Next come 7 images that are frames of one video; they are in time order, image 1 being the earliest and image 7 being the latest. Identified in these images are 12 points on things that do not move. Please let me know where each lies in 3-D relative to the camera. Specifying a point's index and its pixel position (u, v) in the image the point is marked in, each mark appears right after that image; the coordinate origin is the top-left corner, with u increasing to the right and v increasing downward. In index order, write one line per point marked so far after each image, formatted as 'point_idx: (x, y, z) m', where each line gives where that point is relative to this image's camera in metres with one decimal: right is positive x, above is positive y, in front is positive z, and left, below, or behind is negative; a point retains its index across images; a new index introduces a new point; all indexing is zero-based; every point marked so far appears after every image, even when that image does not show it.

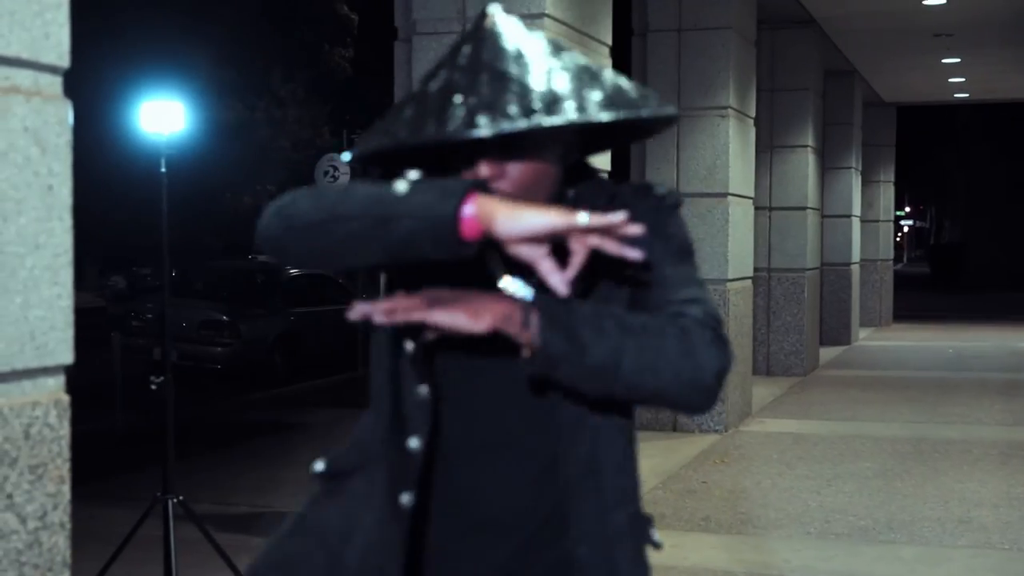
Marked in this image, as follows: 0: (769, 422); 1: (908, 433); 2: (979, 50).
0: (+1.6, -0.9, +9.0) m
1: (+2.4, -0.9, +8.5) m
2: (+4.1, +2.1, +12.4) m
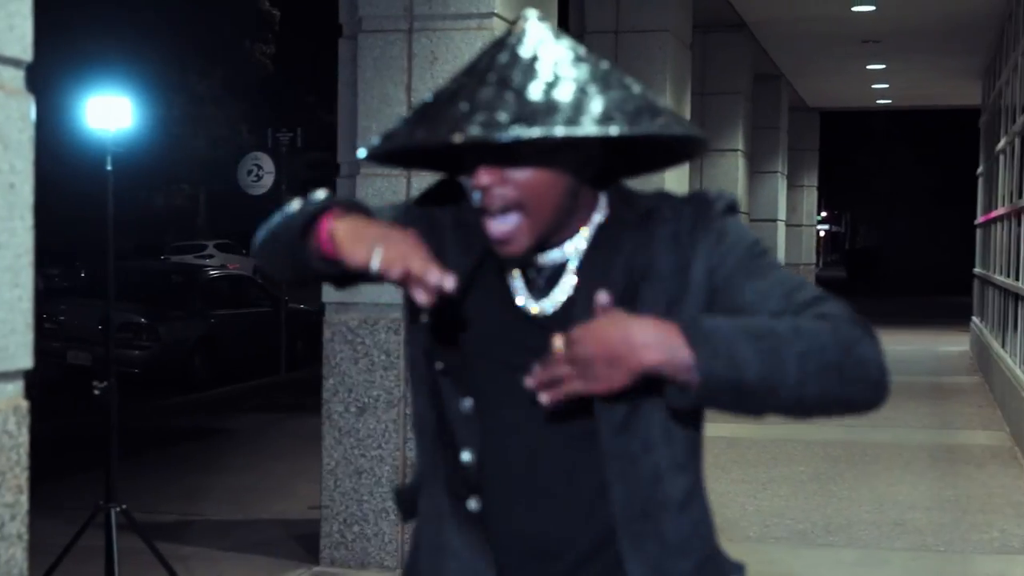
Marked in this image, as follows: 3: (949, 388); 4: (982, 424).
0: (+1.2, -0.9, +9.1) m
1: (+2.0, -0.9, +8.5) m
2: (+3.4, +2.0, +12.6) m
3: (+3.2, -0.7, +10.6) m
4: (+2.9, -0.9, +9.0) m
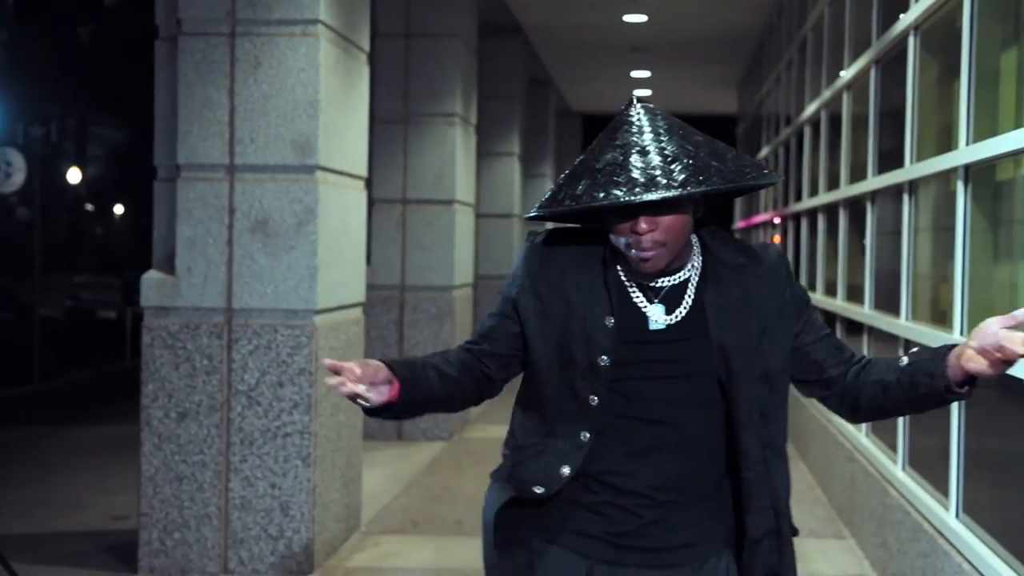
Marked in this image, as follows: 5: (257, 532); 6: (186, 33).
0: (-0.1, -0.9, +9.3) m
1: (+0.7, -0.9, +8.9) m
2: (+1.4, +2.1, +13.1) m
3: (+1.6, -0.7, +11.2) m
4: (+1.6, -0.9, +9.5) m
5: (-1.0, -1.0, +5.7) m
6: (-1.3, +1.0, +5.8) m
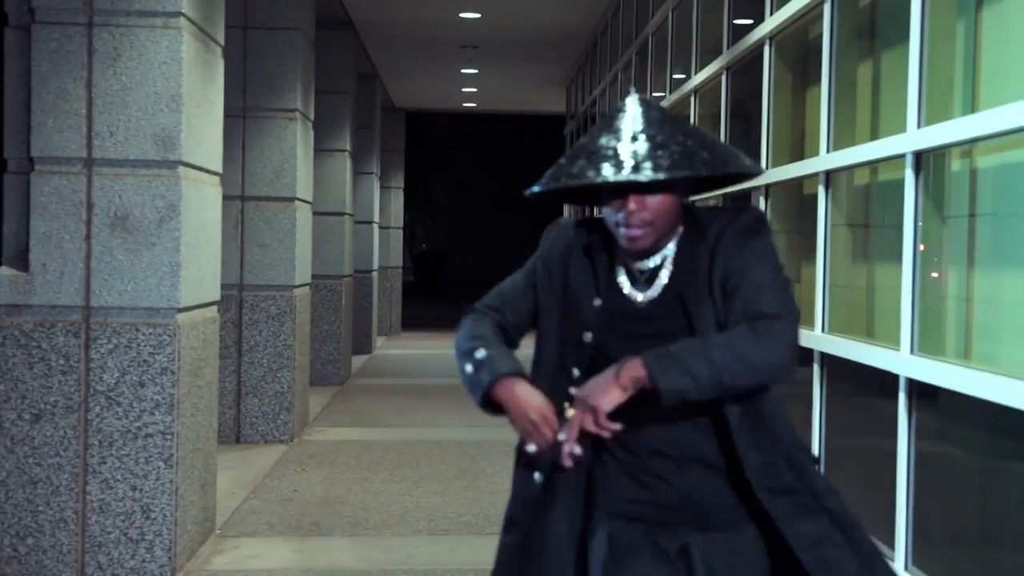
0: (-1.2, -0.9, +9.2) m
1: (-0.3, -0.9, +9.0) m
2: (-0.2, +2.1, +13.3) m
3: (+0.3, -0.7, +11.3) m
4: (+0.5, -0.9, +9.7) m
5: (-1.5, -1.0, +5.6) m
6: (-1.8, +1.0, +5.6) m
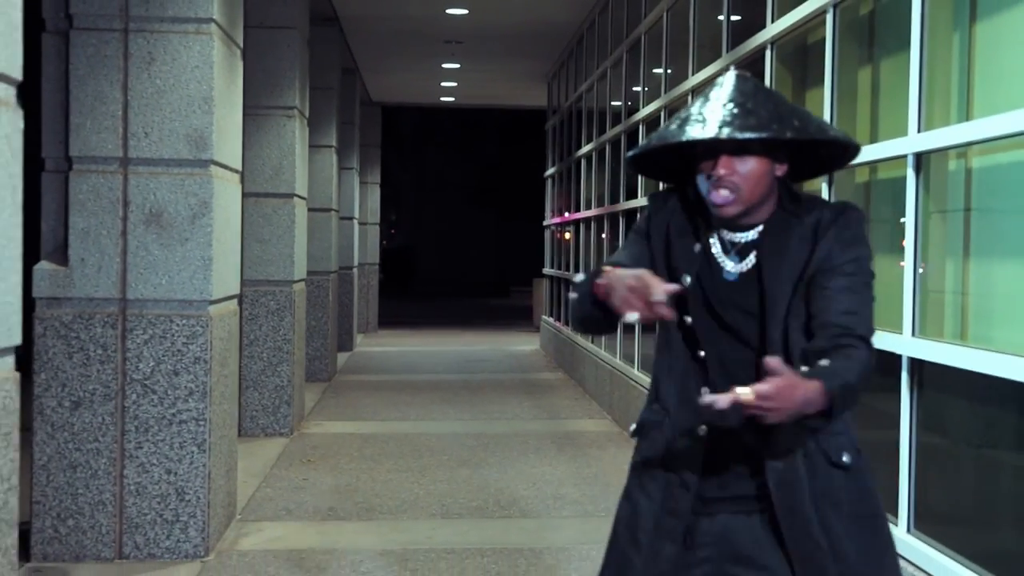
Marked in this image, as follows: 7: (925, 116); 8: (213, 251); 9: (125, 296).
0: (-1.2, -0.9, +9.5) m
1: (-0.3, -0.9, +9.3) m
2: (-0.4, +2.1, +13.6) m
3: (+0.1, -0.7, +11.7) m
4: (+0.4, -0.8, +10.0) m
5: (-1.5, -0.9, +5.9) m
6: (-1.8, +1.1, +5.9) m
7: (+1.3, +0.5, +4.5) m
8: (-1.2, +0.2, +5.9) m
9: (-1.6, 0.0, +5.9) m
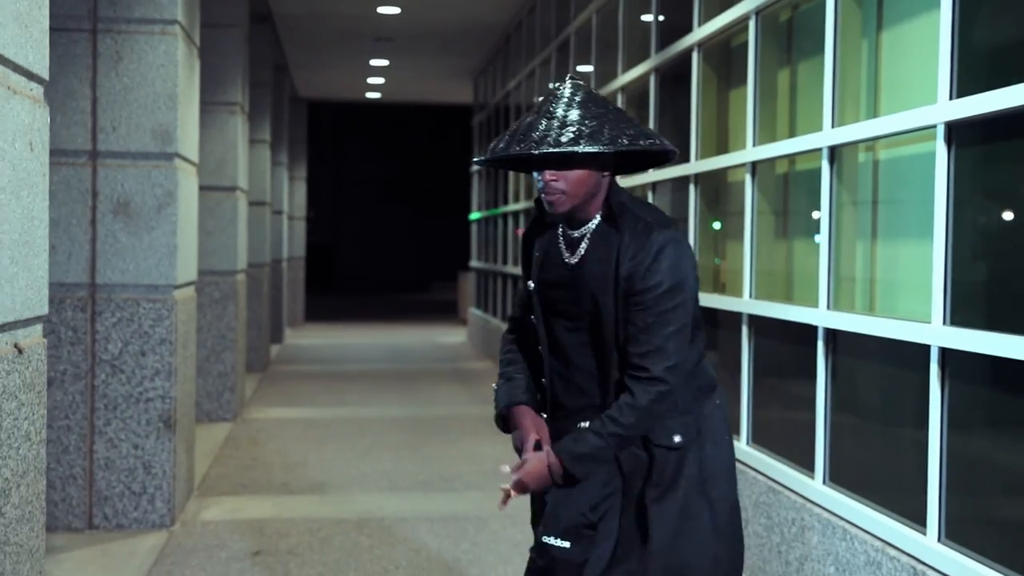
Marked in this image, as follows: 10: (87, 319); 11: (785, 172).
0: (-1.7, -0.8, +9.9) m
1: (-0.8, -0.8, +9.7) m
2: (-1.1, +2.1, +14.0) m
3: (-0.5, -0.7, +12.1) m
4: (-0.1, -0.8, +10.5) m
5: (-1.7, -0.9, +6.2) m
6: (-2.0, +1.1, +6.2) m
7: (+1.1, +0.6, +5.0) m
8: (-1.5, +0.2, +6.3) m
9: (-1.8, 0.0, +6.2) m
10: (-1.8, -0.1, +6.2) m
11: (+1.1, +0.5, +5.7) m
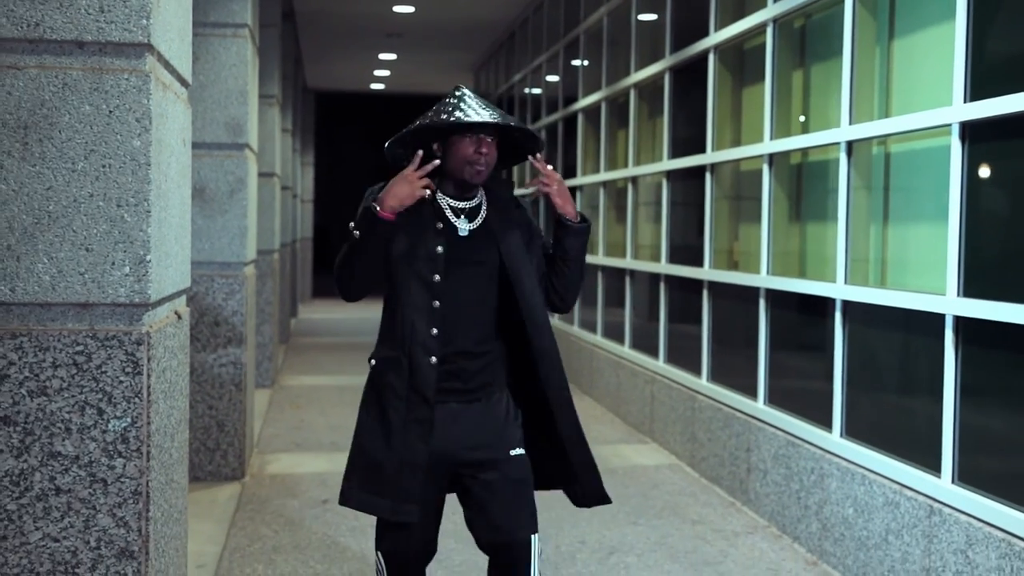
0: (-1.6, -0.7, +10.6) m
1: (-0.7, -0.7, +10.4) m
2: (-1.0, +2.4, +14.6) m
3: (-0.4, -0.4, +12.8) m
4: (+0.1, -0.6, +11.2) m
5: (-1.5, -0.8, +6.9) m
6: (-1.8, +1.2, +6.8) m
7: (+1.3, +0.7, +5.7) m
8: (-1.3, +0.3, +6.9) m
9: (-1.6, +0.1, +6.9) m
10: (-1.6, 0.0, +6.8) m
11: (+1.3, +0.6, +6.4) m
